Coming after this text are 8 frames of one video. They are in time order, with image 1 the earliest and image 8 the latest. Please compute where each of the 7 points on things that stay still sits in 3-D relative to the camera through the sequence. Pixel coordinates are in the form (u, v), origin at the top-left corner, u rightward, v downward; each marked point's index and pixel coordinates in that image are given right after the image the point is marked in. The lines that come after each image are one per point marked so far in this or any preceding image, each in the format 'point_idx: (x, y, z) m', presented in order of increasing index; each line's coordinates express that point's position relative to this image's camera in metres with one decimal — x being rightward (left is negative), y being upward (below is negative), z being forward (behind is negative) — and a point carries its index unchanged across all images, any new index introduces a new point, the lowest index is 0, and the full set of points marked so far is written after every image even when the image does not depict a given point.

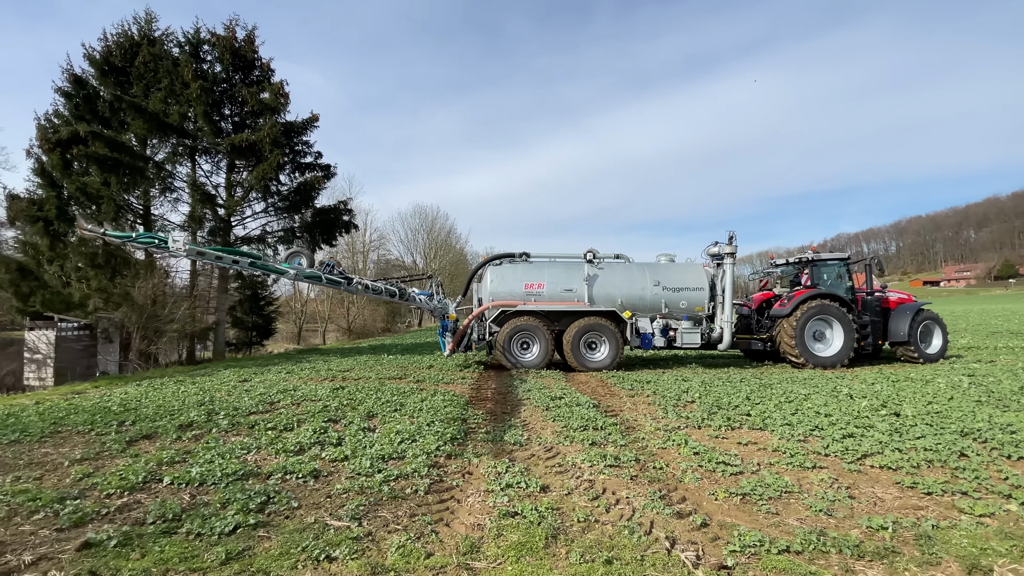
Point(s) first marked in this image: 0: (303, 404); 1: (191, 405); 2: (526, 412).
0: (-2.9, -1.6, +6.5) m
1: (-4.3, -1.6, +6.4) m
2: (+0.1, -1.5, +6.1) m
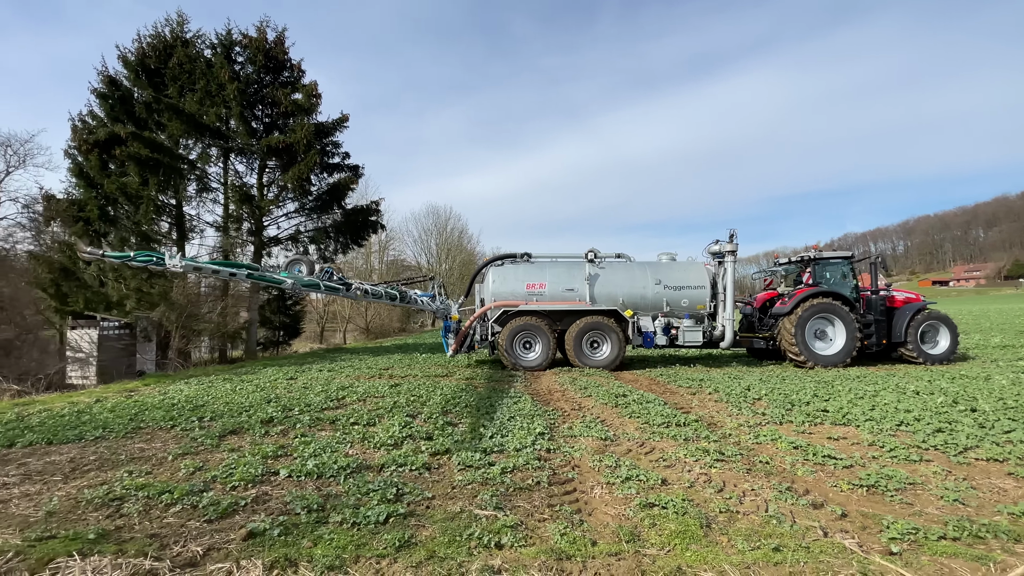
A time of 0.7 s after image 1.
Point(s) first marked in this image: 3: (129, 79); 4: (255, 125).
0: (-2.0, -1.6, +6.6) m
1: (-3.4, -1.6, +6.5) m
2: (+1.0, -1.5, +6.1) m
3: (-10.7, +5.8, +13.7) m
4: (-7.3, +4.7, +14.2) m
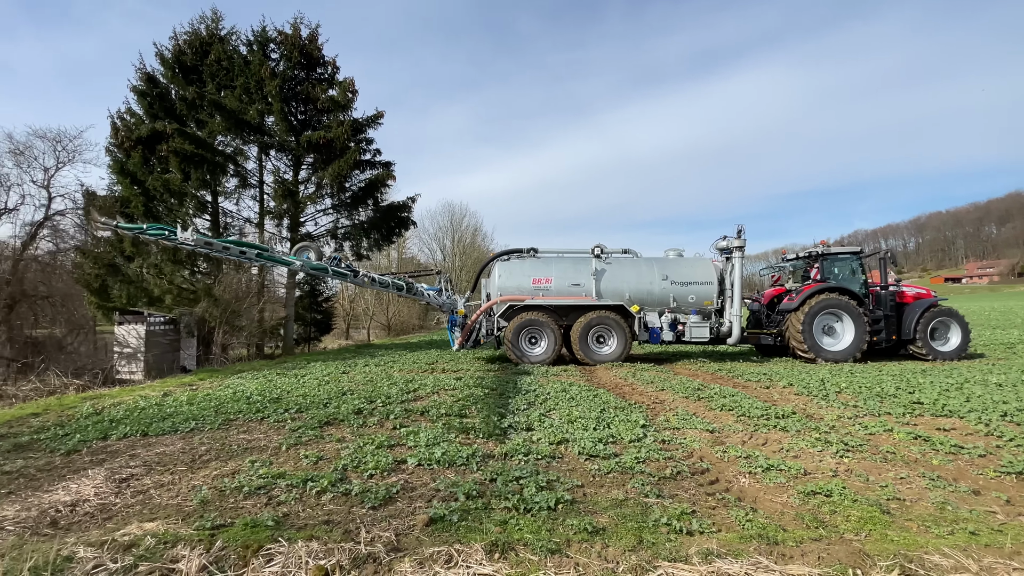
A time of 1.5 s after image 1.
0: (-1.0, -1.5, +6.6) m
1: (-2.4, -1.5, +6.5) m
2: (+2.0, -1.4, +6.1) m
3: (-9.7, +5.9, +13.8) m
4: (-6.2, +4.8, +14.2) m
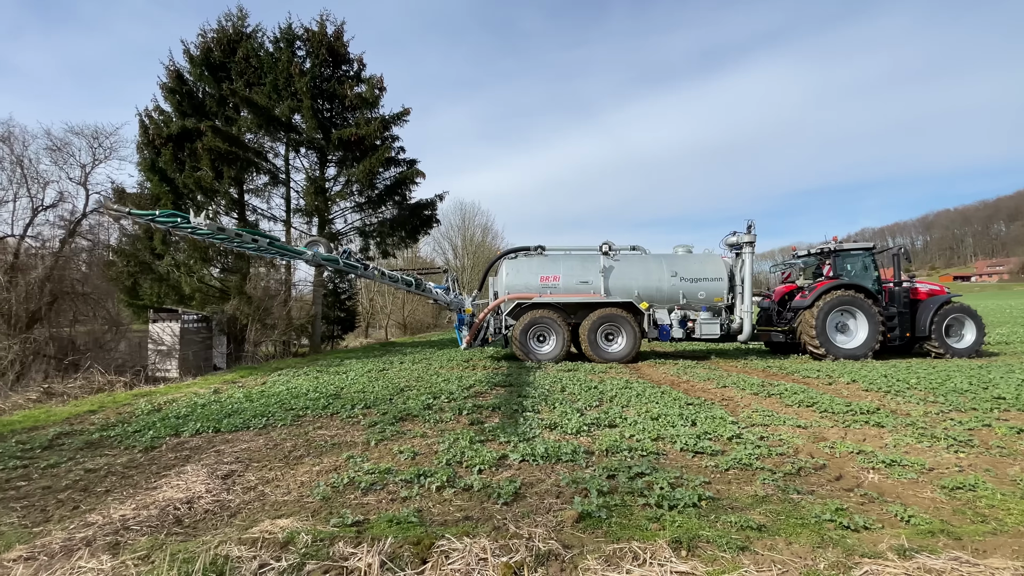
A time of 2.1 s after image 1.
0: (-0.2, -1.4, +6.5) m
1: (-1.5, -1.4, +6.4) m
2: (+2.8, -1.3, +6.0) m
3: (-8.9, +6.0, +13.7) m
4: (-5.4, +4.9, +14.1) m
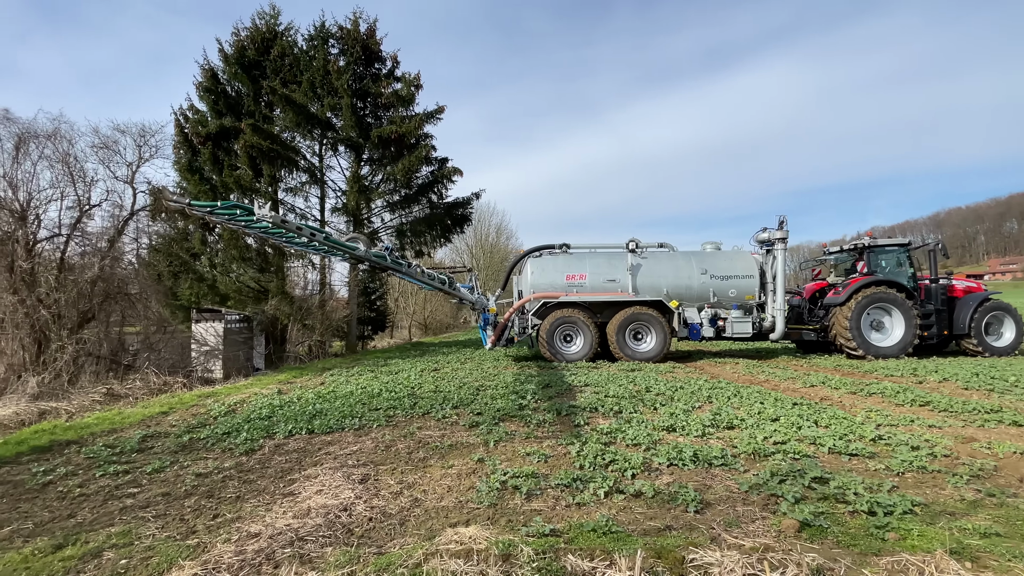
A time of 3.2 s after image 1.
0: (+0.9, -1.4, +6.3) m
1: (-0.5, -1.4, +6.2) m
2: (+3.9, -1.3, +5.8) m
3: (-7.8, +6.0, +13.5) m
4: (-4.3, +4.9, +13.9) m
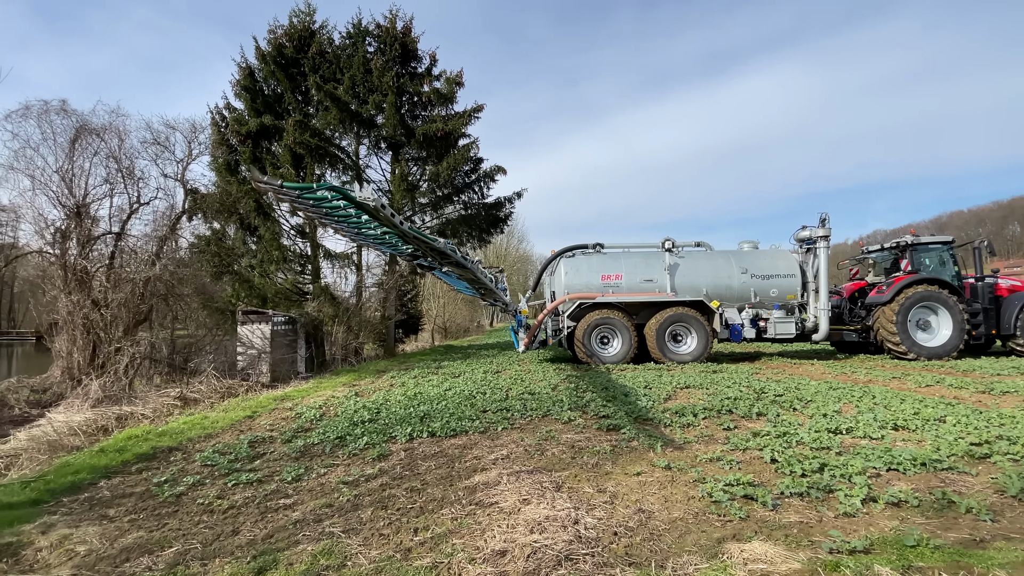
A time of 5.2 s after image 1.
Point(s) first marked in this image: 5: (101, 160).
0: (+2.2, -1.3, +5.9) m
1: (+0.8, -1.3, +5.9) m
2: (+5.2, -1.2, +5.5) m
3: (-6.6, +5.9, +13.2) m
4: (-3.1, +4.8, +13.7) m
5: (-7.3, +2.3, +8.6) m
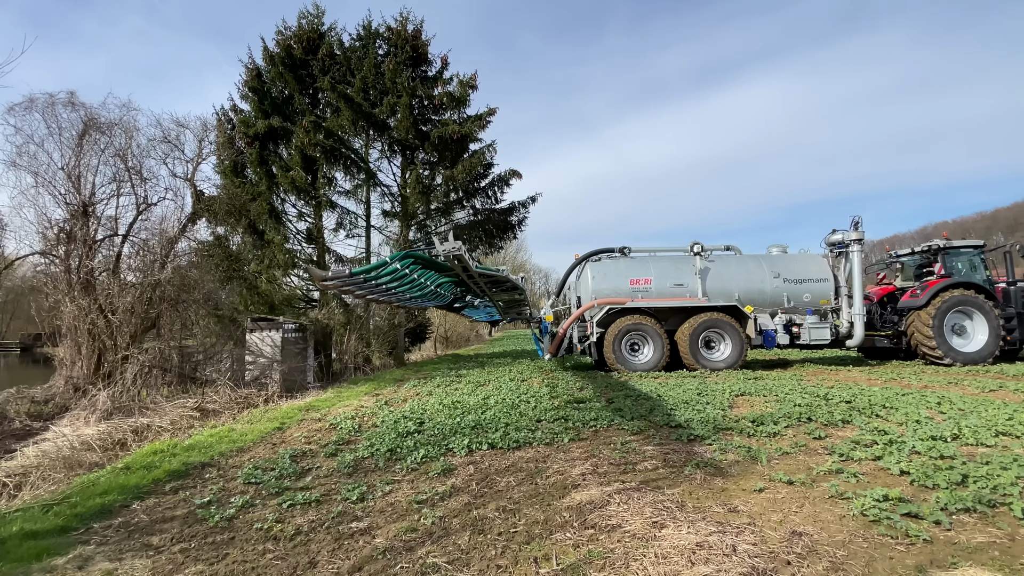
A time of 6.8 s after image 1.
0: (+2.7, -1.3, +5.6) m
1: (+1.4, -1.3, +5.5) m
2: (+5.8, -1.2, +5.2) m
3: (-6.2, +5.7, +12.9) m
4: (-2.7, +4.7, +13.3) m
5: (-6.7, +2.2, +8.1) m
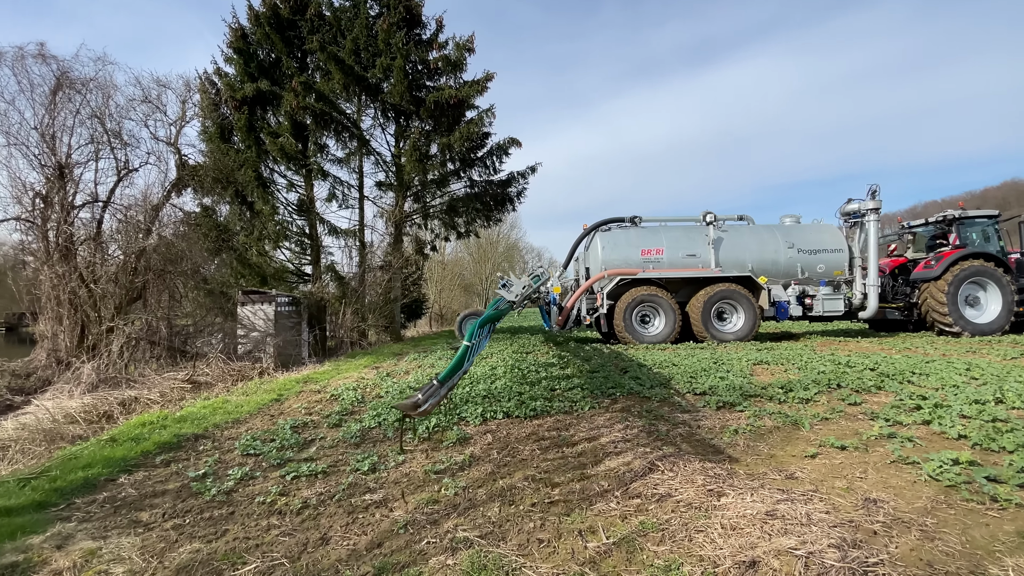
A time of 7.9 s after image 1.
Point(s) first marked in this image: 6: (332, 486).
0: (+2.9, -0.9, +5.4) m
1: (+1.5, -0.9, +5.3) m
2: (+5.9, -0.8, +5.0) m
3: (-6.2, +6.4, +12.2) m
4: (-2.7, +5.4, +12.8) m
5: (-6.7, +2.7, +7.6) m
6: (-1.0, -1.1, +2.8) m
